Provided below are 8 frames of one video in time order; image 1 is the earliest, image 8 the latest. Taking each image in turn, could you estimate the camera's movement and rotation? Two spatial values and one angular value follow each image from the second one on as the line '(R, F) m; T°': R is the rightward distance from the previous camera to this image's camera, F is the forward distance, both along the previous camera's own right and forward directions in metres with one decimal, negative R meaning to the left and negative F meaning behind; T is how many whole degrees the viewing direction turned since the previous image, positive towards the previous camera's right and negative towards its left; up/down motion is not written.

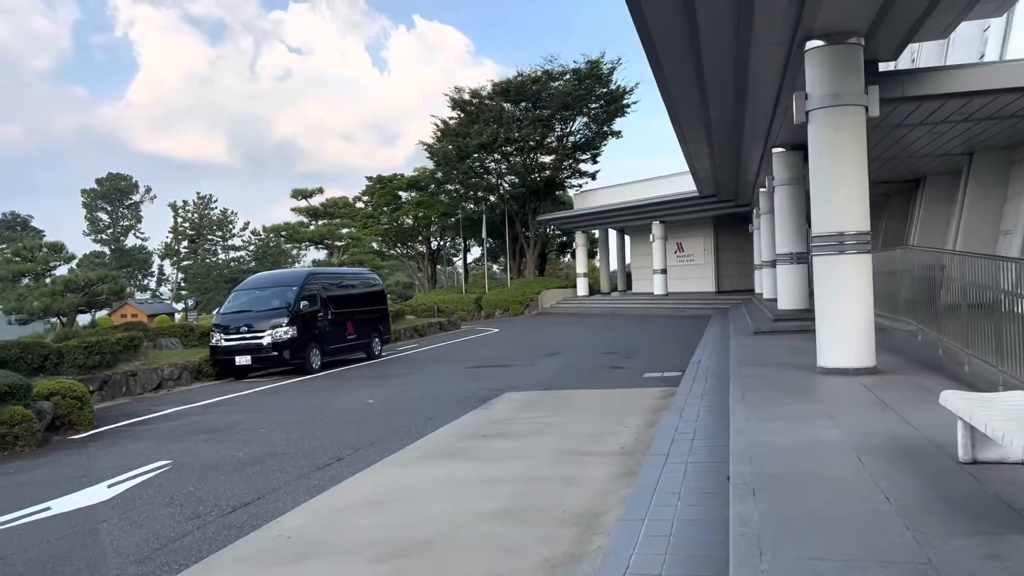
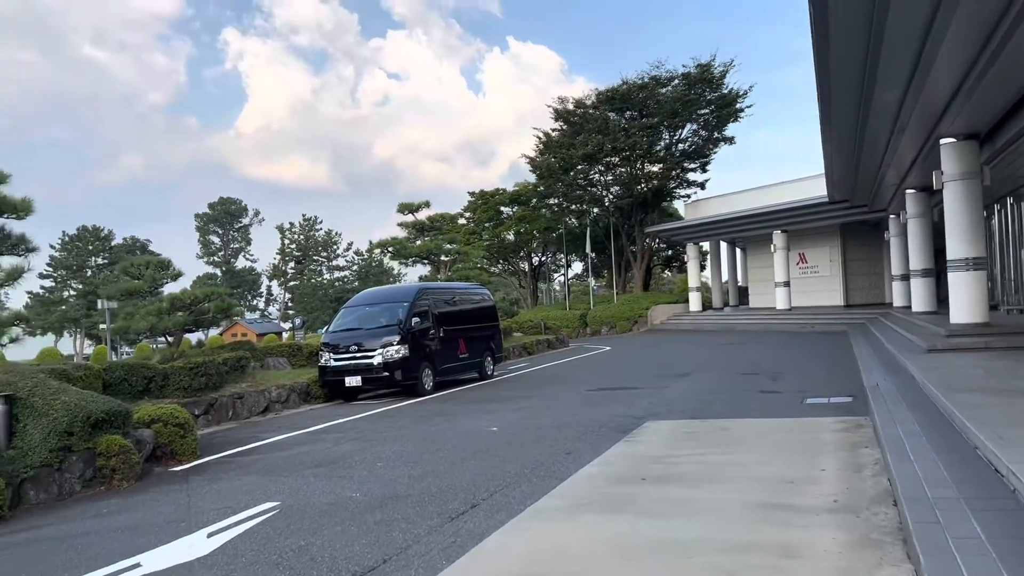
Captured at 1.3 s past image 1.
(-0.6, +1.4) m; -7°
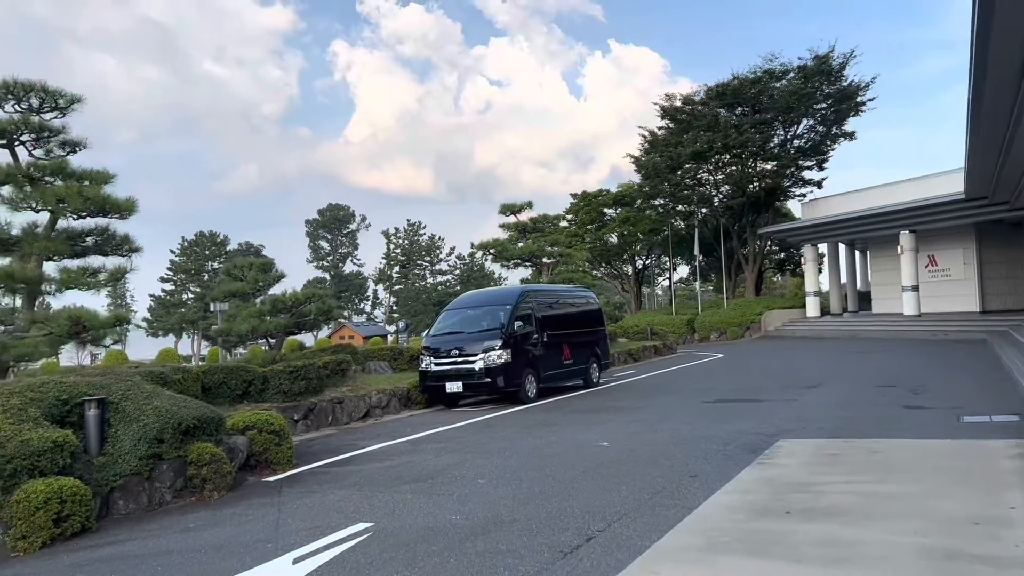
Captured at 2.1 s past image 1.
(-0.1, +0.8) m; -7°
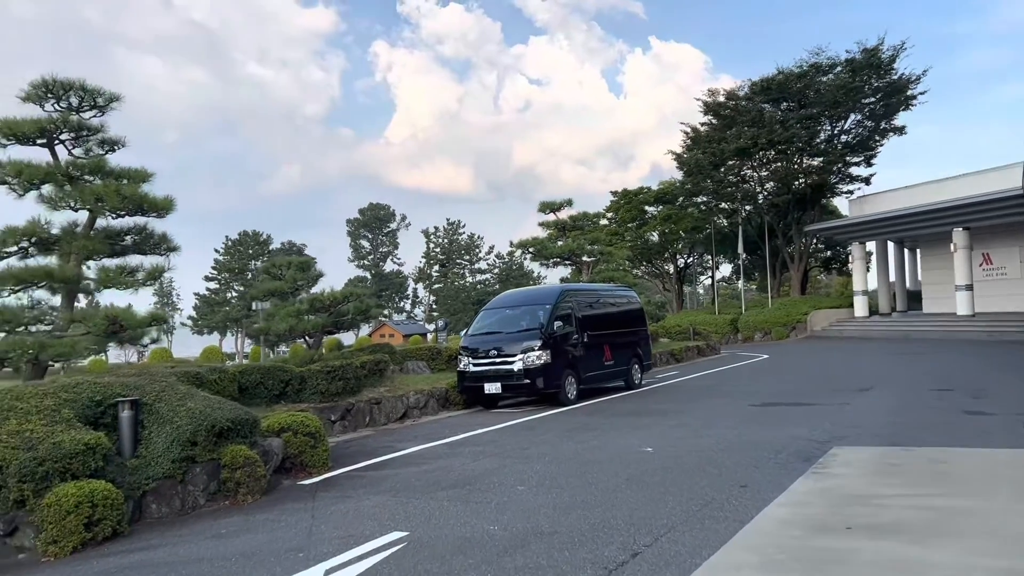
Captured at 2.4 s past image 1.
(0.0, +0.3) m; -3°
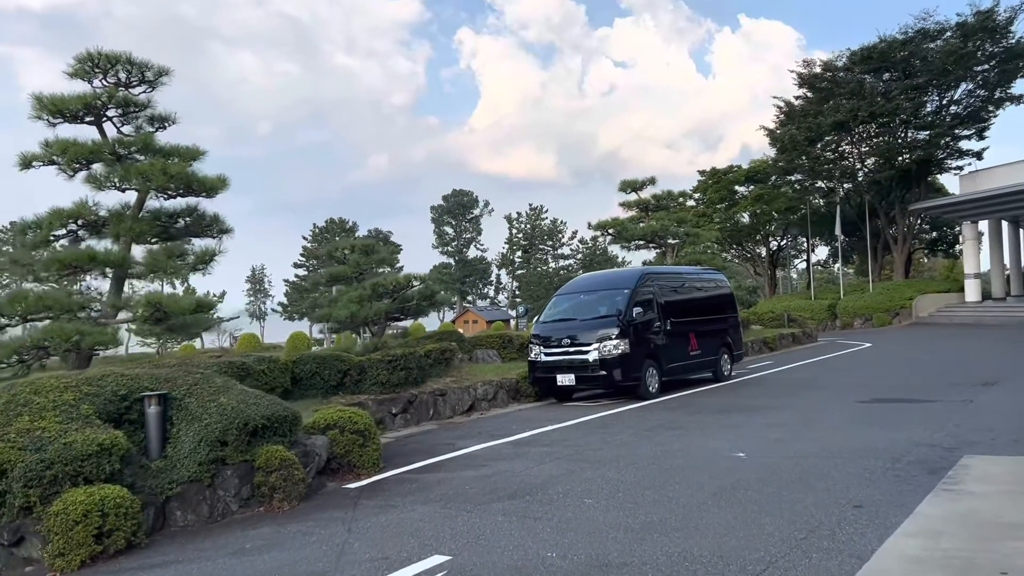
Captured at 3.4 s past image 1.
(+0.2, +1.1) m; -6°
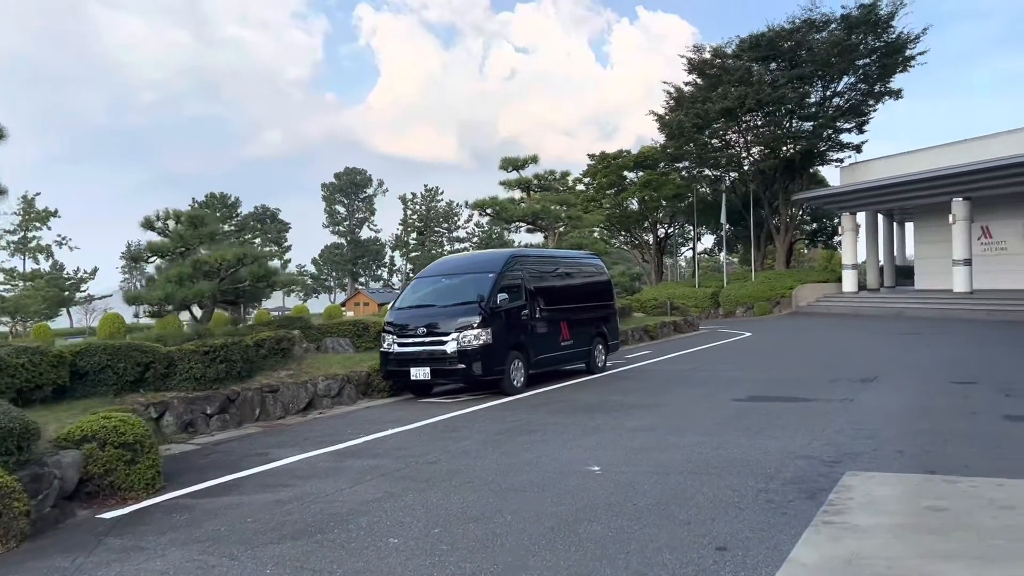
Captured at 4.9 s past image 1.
(+0.7, +1.4) m; +7°
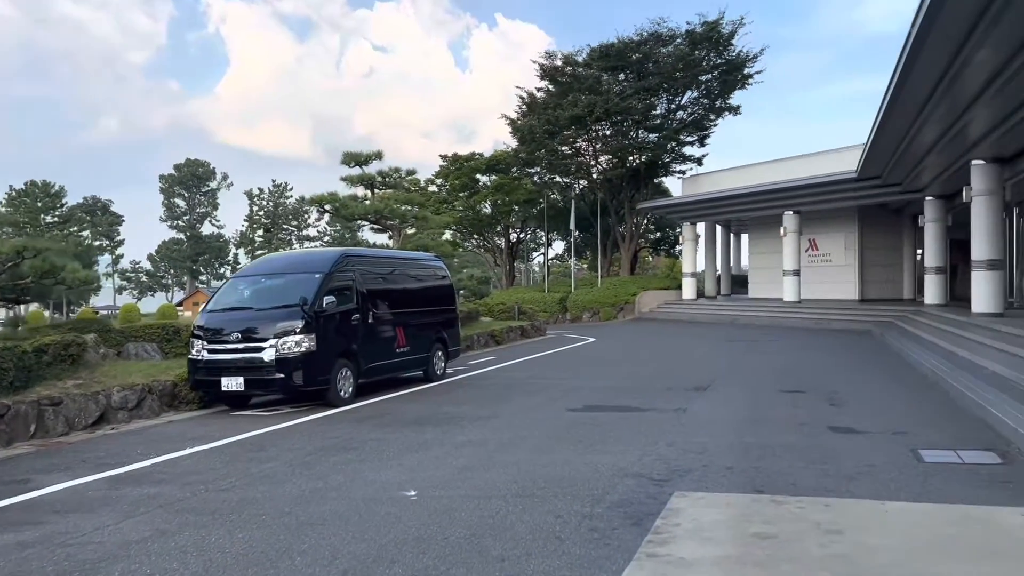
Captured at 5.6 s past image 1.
(+0.3, +0.7) m; +10°
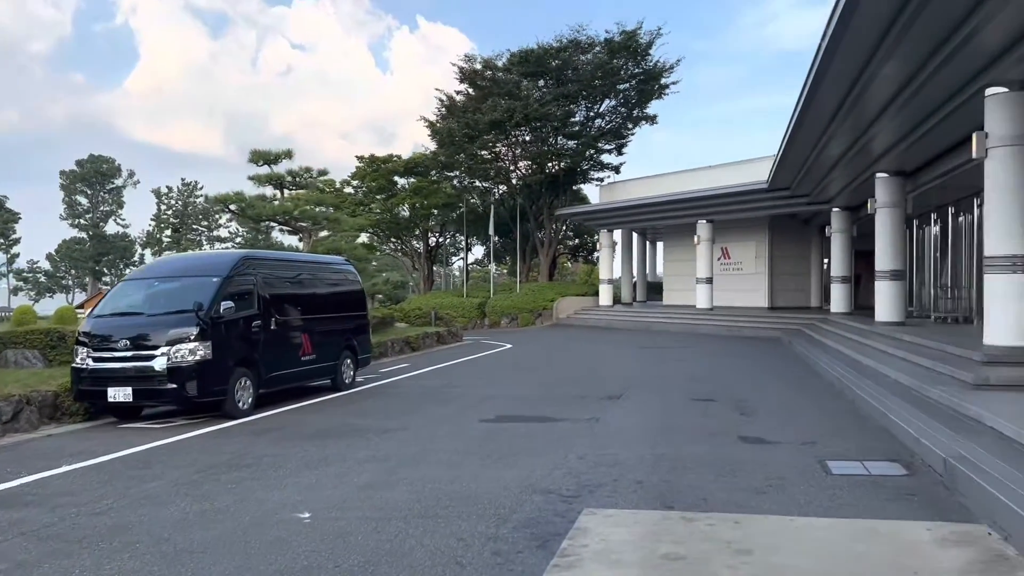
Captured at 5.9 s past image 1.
(+0.1, +0.3) m; +5°
